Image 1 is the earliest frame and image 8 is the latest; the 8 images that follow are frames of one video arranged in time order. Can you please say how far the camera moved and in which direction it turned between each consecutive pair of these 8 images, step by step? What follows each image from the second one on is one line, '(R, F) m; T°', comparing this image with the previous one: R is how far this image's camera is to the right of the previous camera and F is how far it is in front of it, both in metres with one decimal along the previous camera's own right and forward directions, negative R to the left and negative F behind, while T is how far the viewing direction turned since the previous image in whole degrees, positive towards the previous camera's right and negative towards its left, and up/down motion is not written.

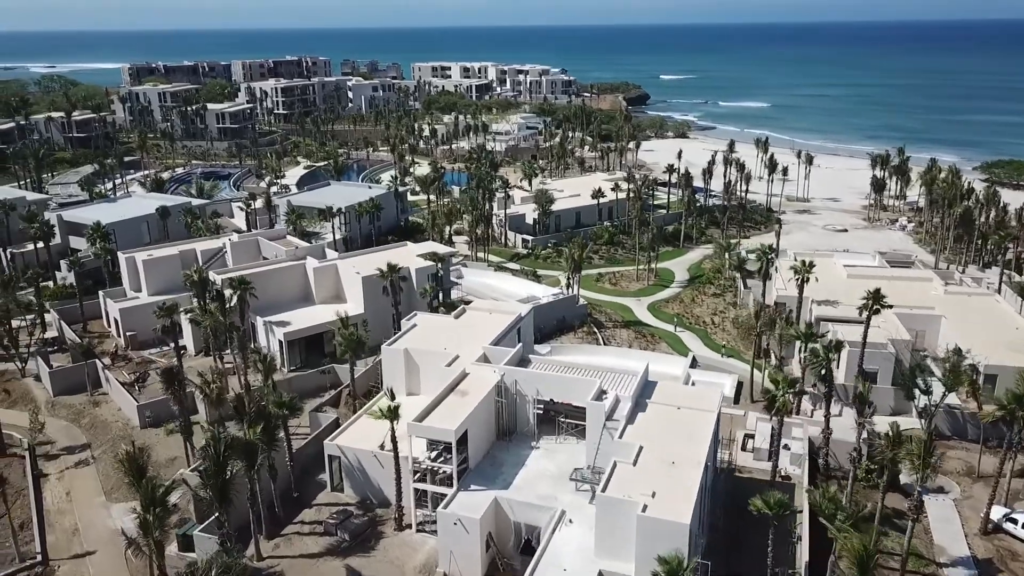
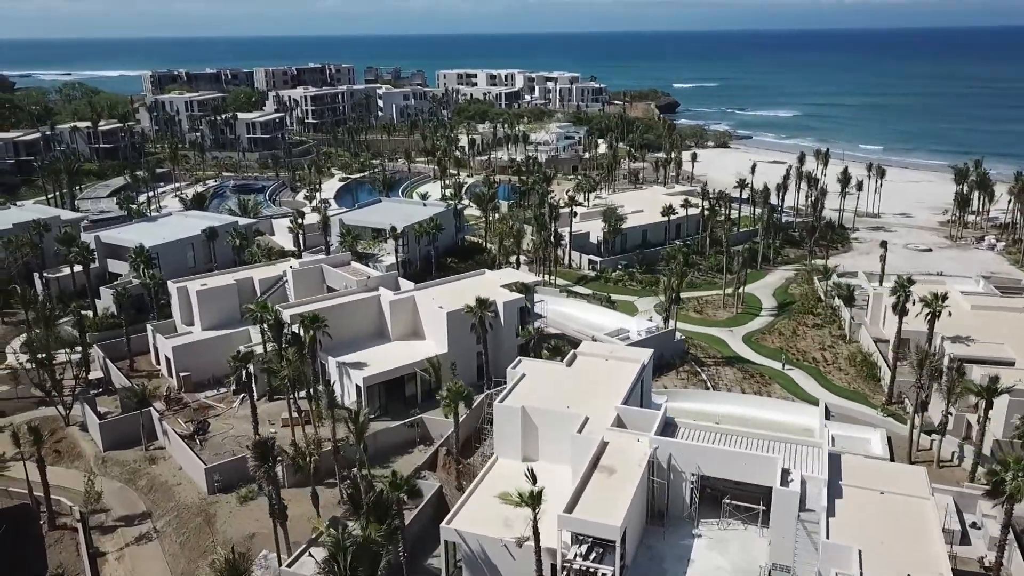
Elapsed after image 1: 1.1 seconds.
(-5.2, +5.6) m; -1°
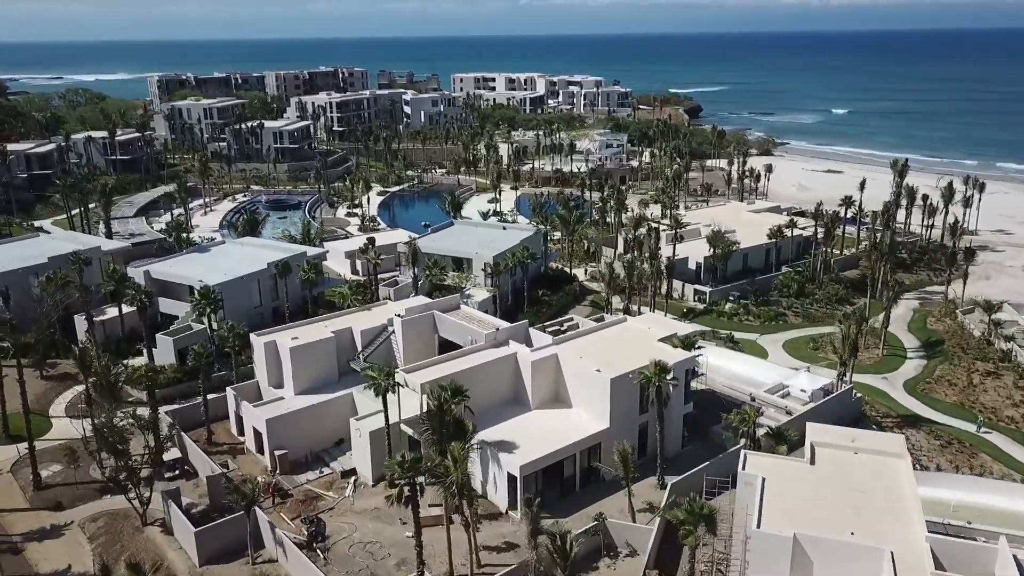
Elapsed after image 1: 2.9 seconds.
(-8.3, +8.3) m; +1°
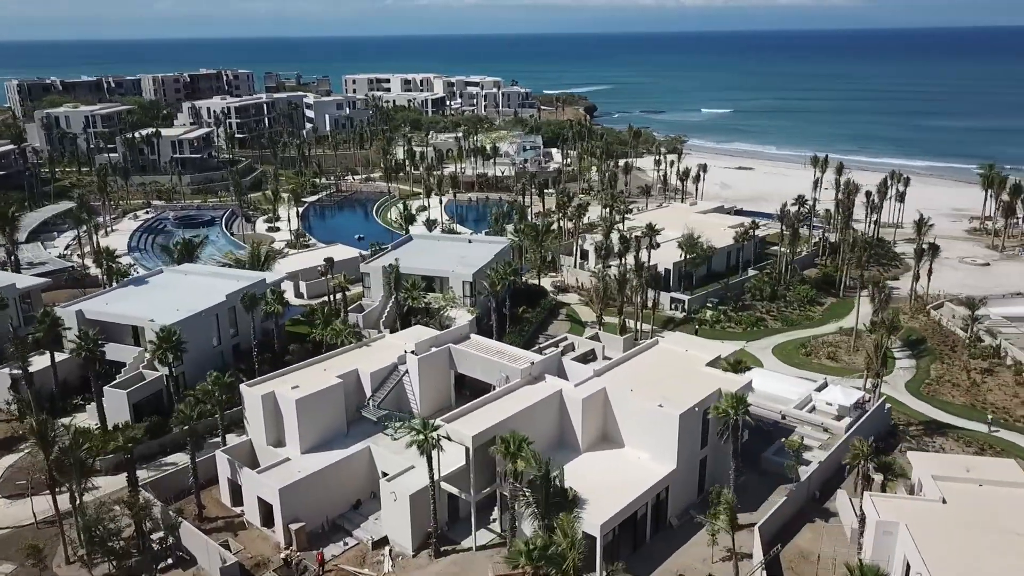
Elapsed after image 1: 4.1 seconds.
(-6.6, +4.8) m; +8°
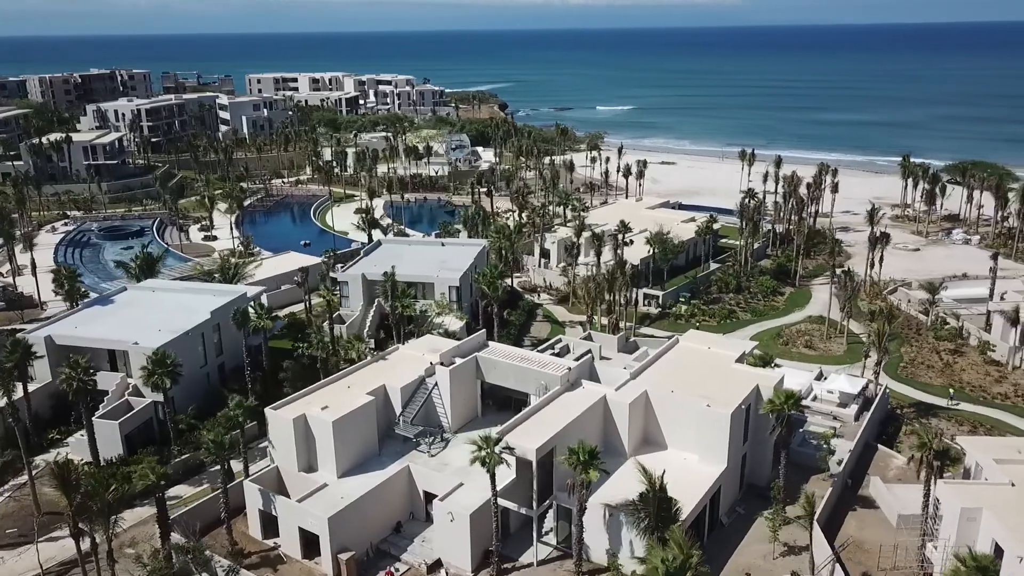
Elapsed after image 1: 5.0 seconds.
(-5.7, +1.3) m; +7°
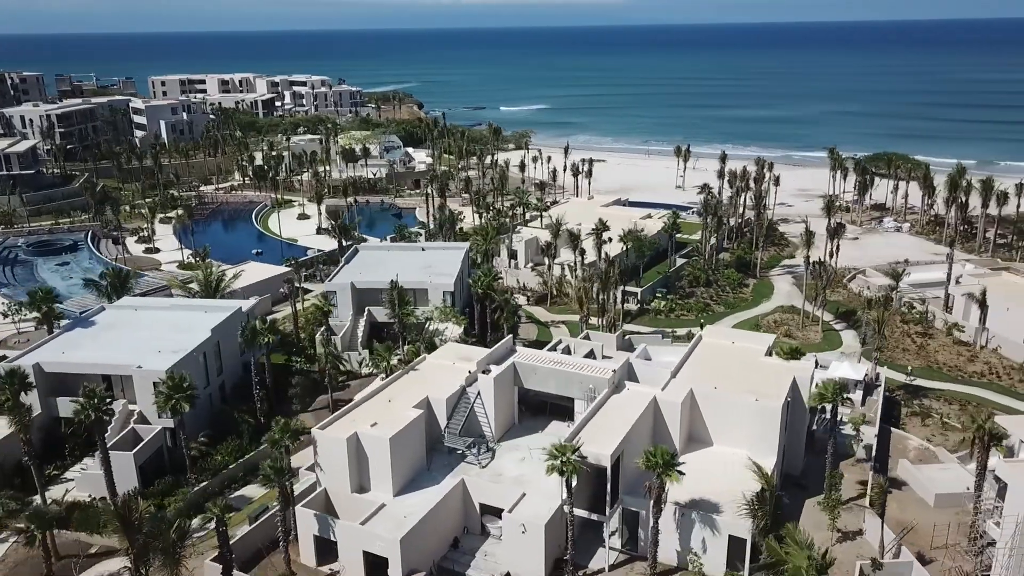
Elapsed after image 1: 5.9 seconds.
(-5.8, +0.9) m; +7°
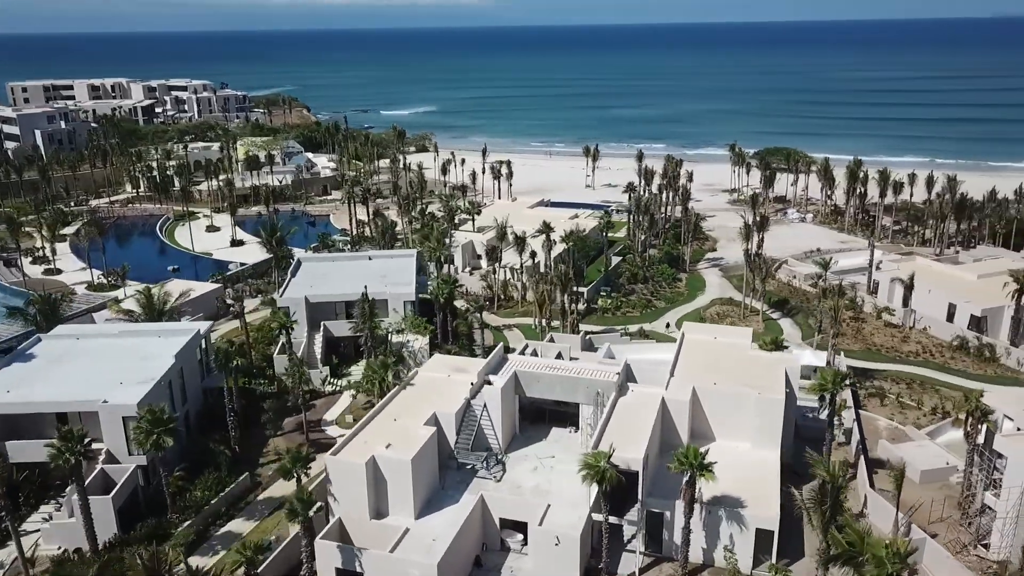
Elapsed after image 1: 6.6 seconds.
(-4.9, +1.0) m; +8°
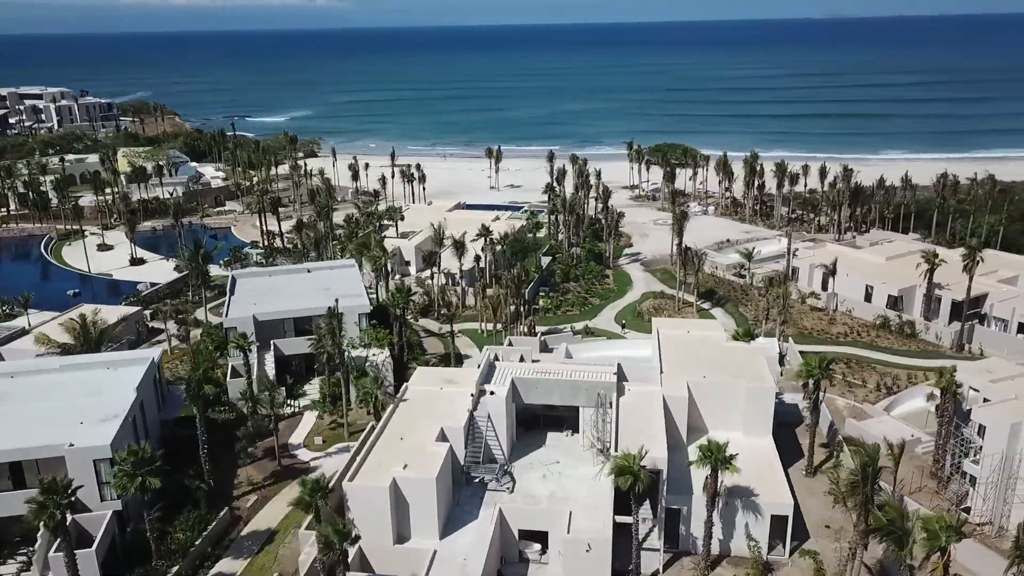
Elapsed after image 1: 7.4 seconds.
(-4.9, +0.9) m; +9°
